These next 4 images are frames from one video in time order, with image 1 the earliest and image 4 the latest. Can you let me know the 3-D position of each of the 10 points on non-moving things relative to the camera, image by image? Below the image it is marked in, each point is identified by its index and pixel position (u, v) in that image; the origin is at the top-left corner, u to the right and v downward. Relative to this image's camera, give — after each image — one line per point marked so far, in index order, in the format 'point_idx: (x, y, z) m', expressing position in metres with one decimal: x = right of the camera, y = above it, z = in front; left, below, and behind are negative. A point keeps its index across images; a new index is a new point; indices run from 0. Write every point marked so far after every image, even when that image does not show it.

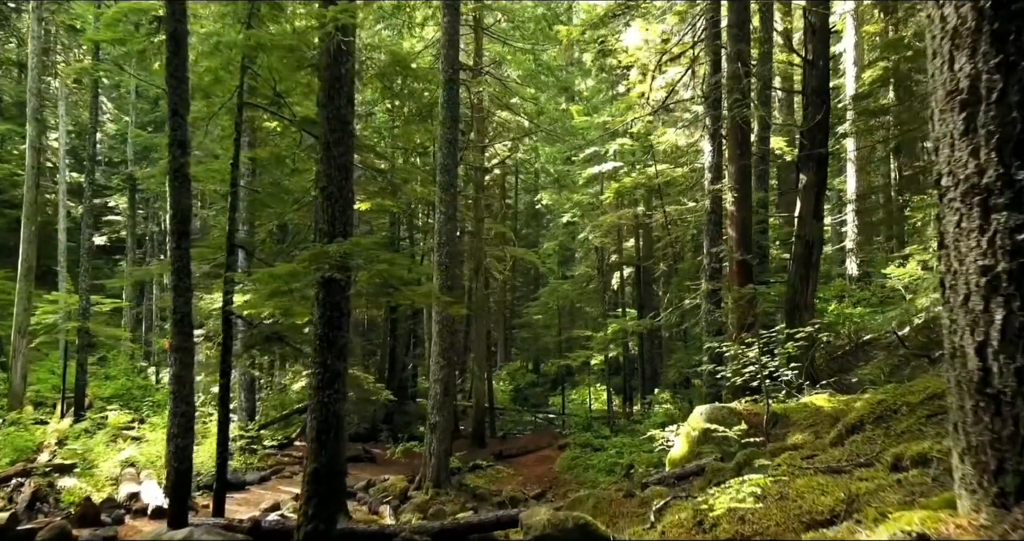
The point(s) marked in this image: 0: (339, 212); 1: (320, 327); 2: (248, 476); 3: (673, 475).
0: (-1.5, +0.5, +6.4) m
1: (-1.6, -0.5, +6.3) m
2: (-4.7, -3.6, +12.9) m
3: (+1.5, -2.0, +7.0) m
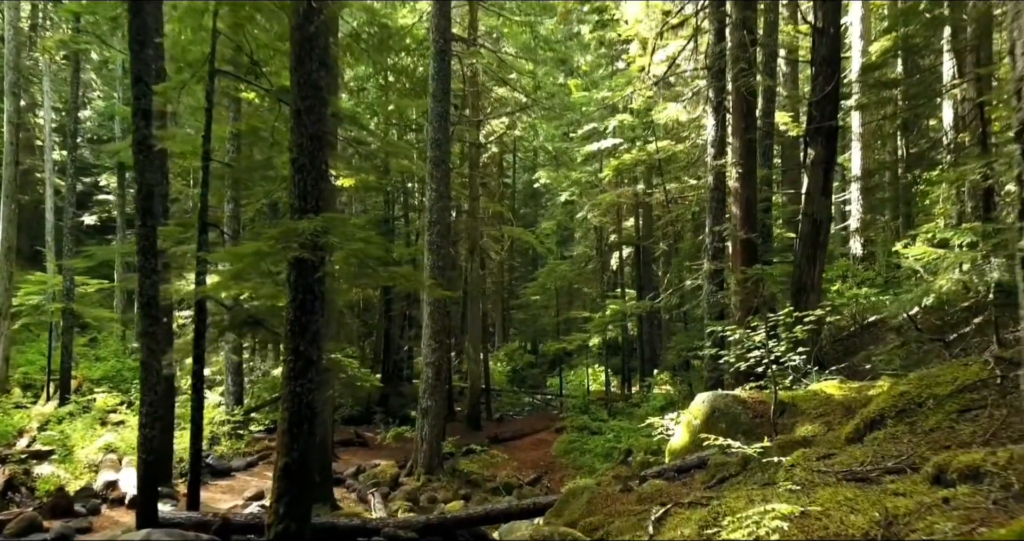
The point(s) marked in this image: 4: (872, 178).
0: (-1.6, +0.7, +5.9) m
1: (-1.7, -0.3, +5.8) m
2: (-4.8, -3.3, +12.5) m
3: (+1.4, -1.8, +6.5) m
4: (+8.9, +2.3, +18.1) m
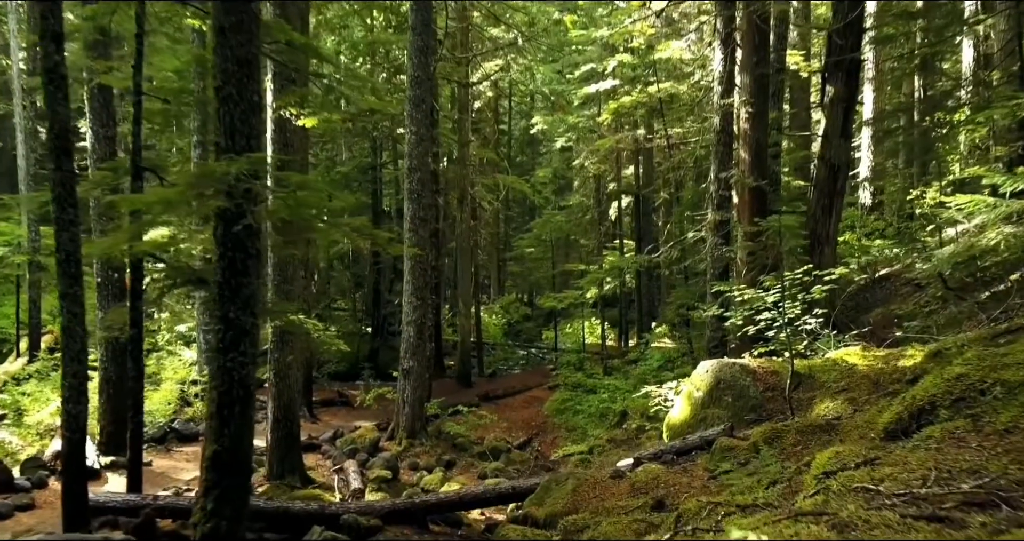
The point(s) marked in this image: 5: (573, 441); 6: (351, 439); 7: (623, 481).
0: (-1.8, +1.0, +4.9) m
1: (-1.9, 0.0, +4.8) m
2: (-5.0, -2.5, +11.7) m
3: (+1.2, -1.4, +5.7) m
4: (+8.7, +3.5, +16.9) m
5: (+1.0, -2.9, +12.5) m
6: (-2.5, -2.7, +11.5) m
7: (+0.8, -1.5, +5.4) m
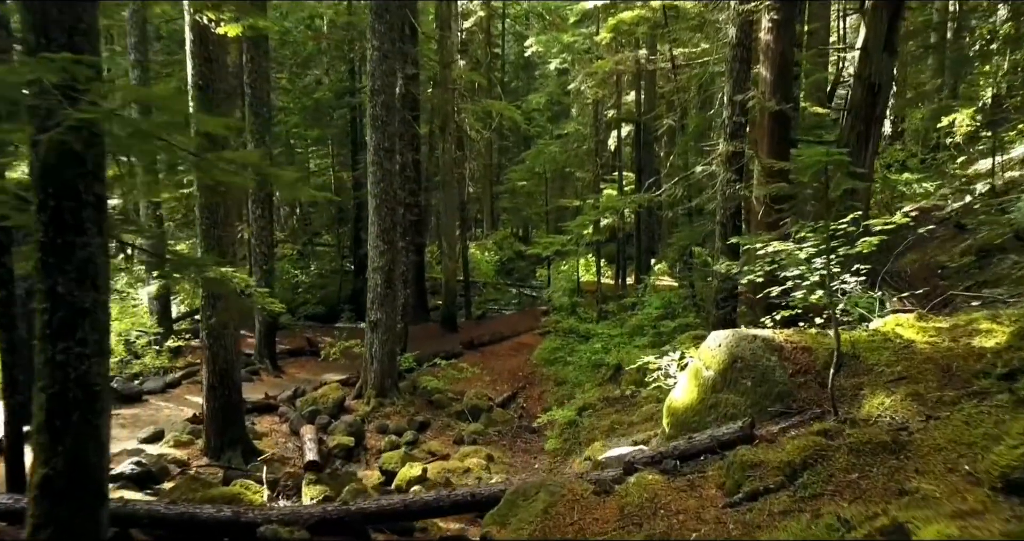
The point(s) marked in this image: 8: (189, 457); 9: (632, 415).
0: (-2.1, +1.2, +3.3) m
1: (-2.2, +0.2, +3.4) m
2: (-5.3, -1.6, +10.5) m
3: (+1.0, -1.1, +4.4) m
4: (+8.4, +4.8, +15.1) m
5: (+0.8, -2.0, +11.3) m
6: (-2.8, -1.8, +10.3) m
7: (+0.5, -1.3, +4.1) m
8: (-3.4, -2.0, +7.7) m
9: (+1.5, -1.8, +8.9) m
